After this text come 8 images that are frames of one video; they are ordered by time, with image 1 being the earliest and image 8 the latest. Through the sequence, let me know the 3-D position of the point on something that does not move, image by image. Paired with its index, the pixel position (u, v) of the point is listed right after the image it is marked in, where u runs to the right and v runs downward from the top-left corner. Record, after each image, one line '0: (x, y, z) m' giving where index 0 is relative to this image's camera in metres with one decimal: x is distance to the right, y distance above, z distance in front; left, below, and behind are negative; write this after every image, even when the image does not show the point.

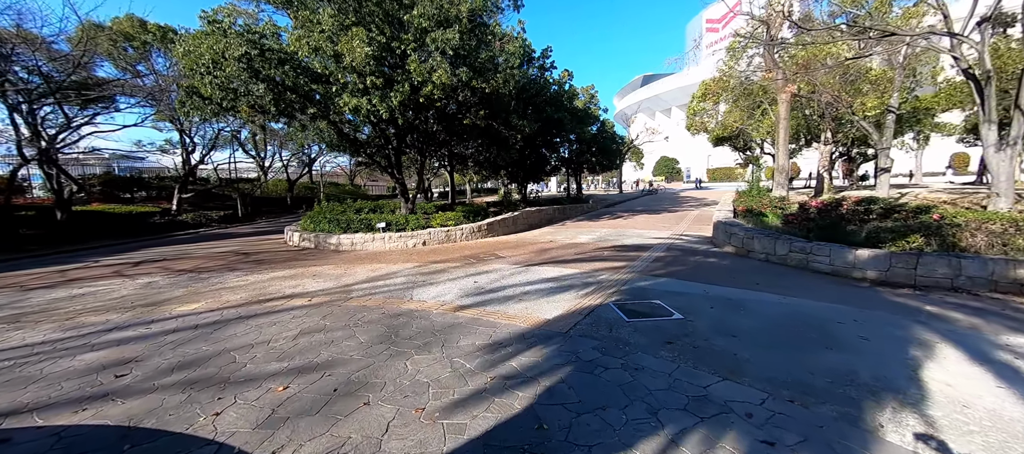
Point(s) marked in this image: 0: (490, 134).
0: (-0.8, +3.4, +13.9) m
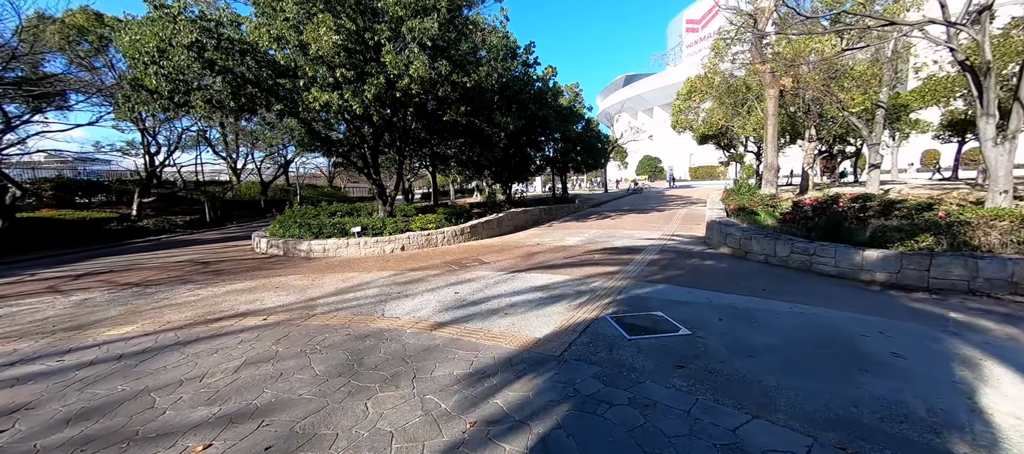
0: (-1.4, +3.3, +13.3) m
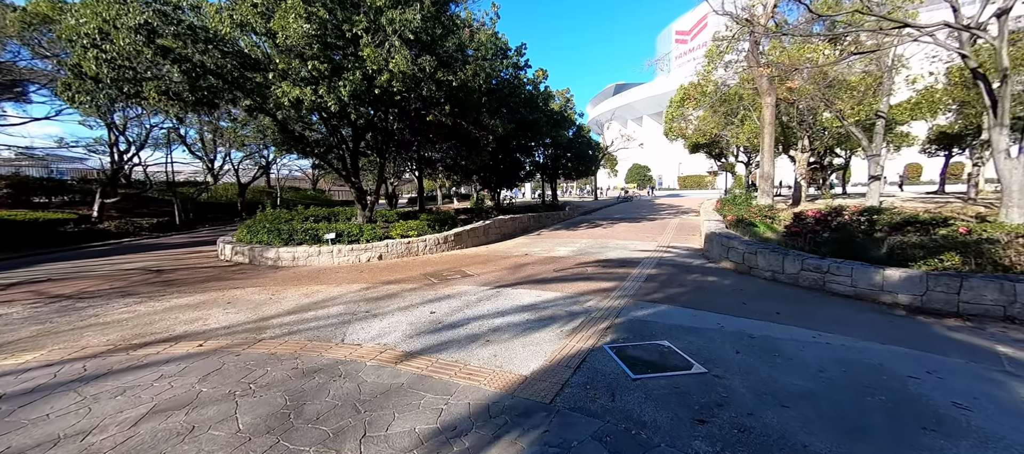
0: (-1.8, +3.0, +12.6) m
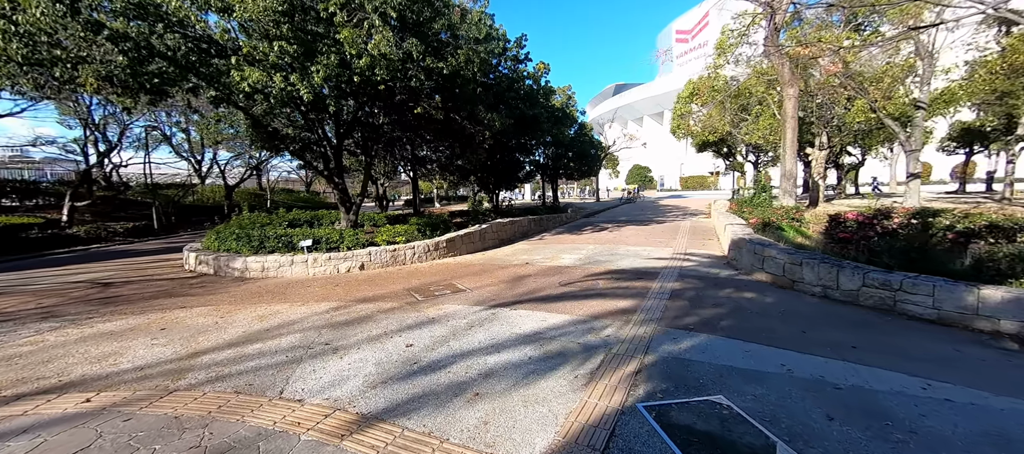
0: (-1.8, +2.9, +11.6) m
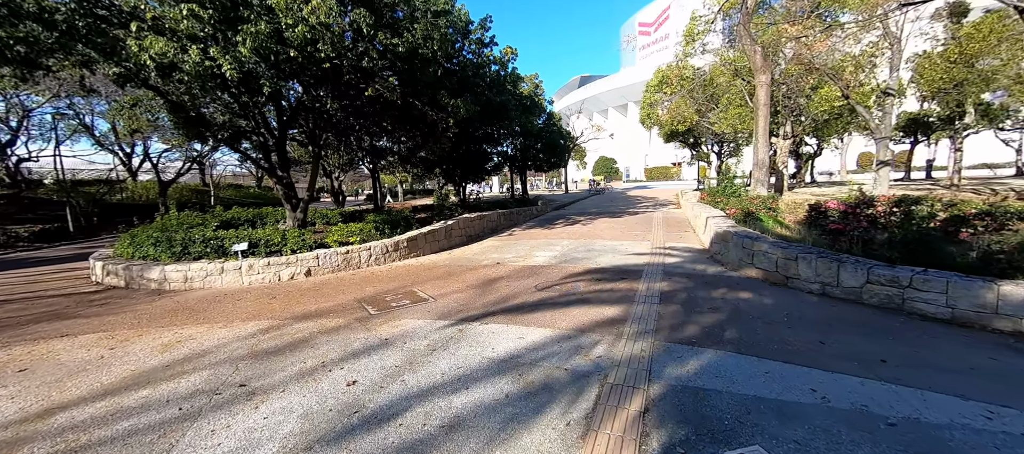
0: (-2.8, +3.0, +10.6) m
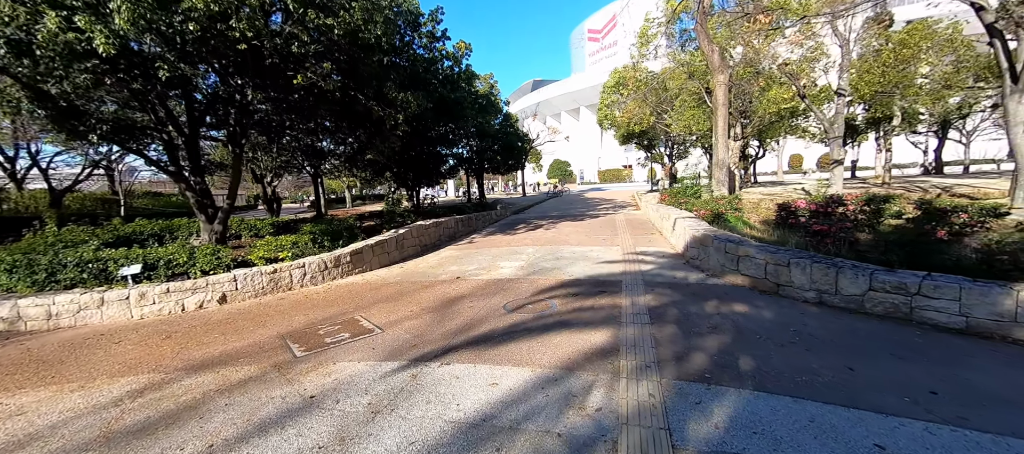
0: (-3.9, +2.8, +9.4) m
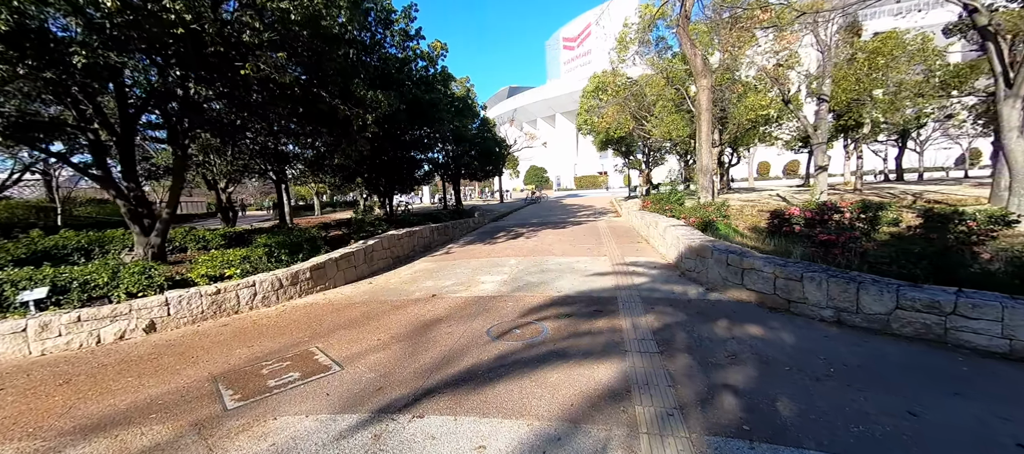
0: (-4.4, +2.5, +8.6) m
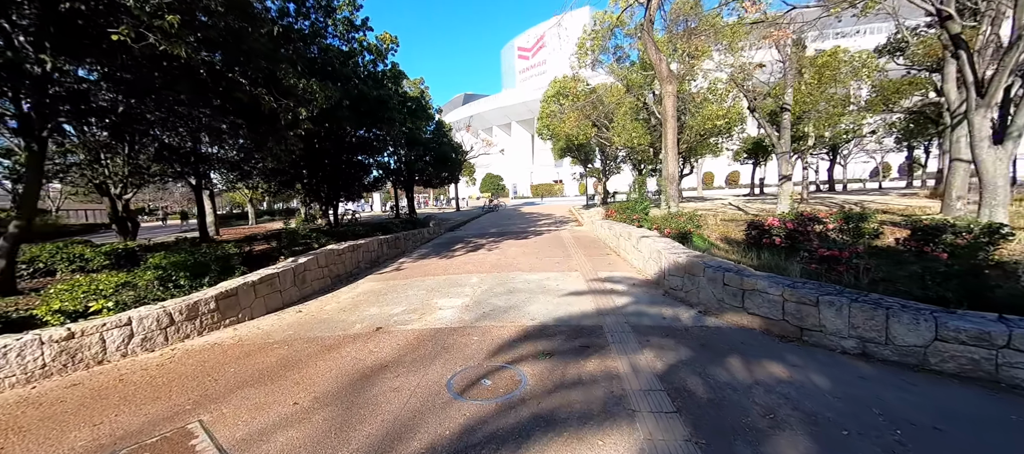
0: (-5.2, +2.2, +7.1) m
